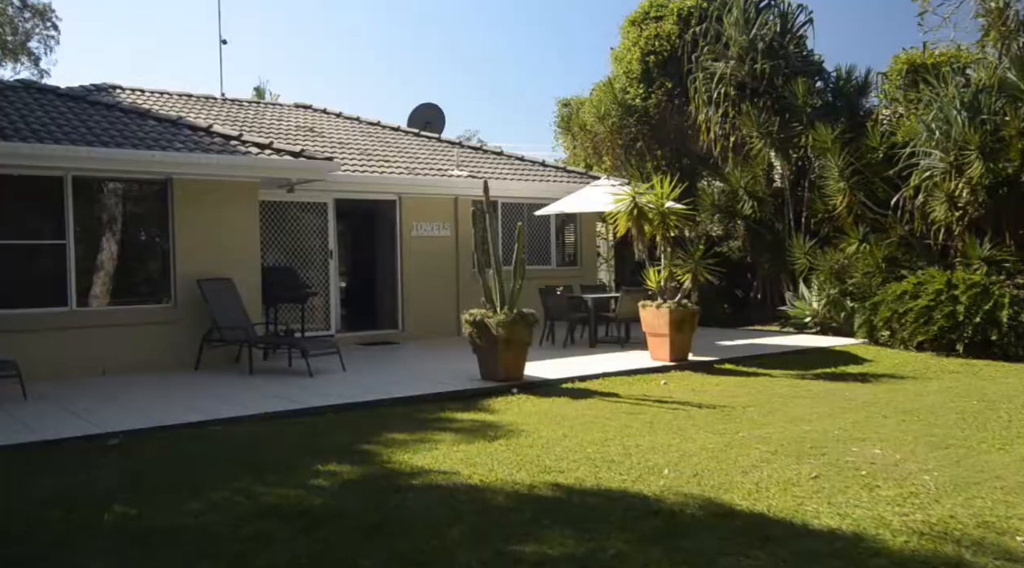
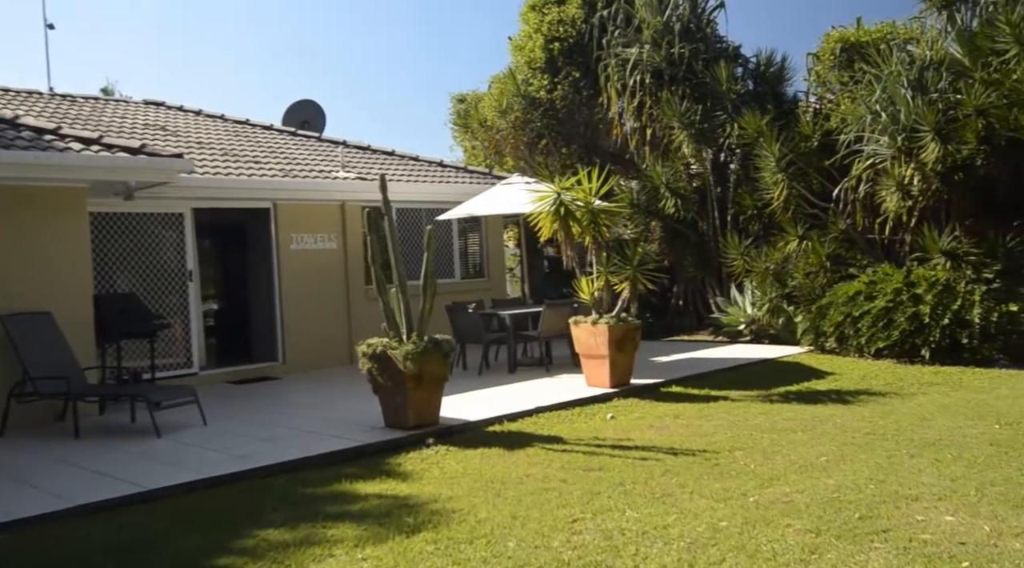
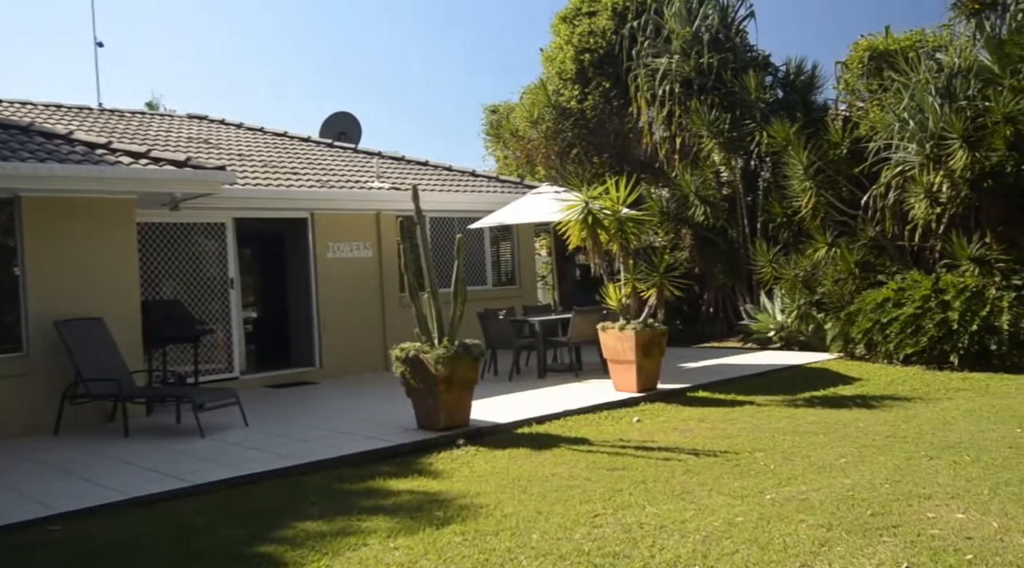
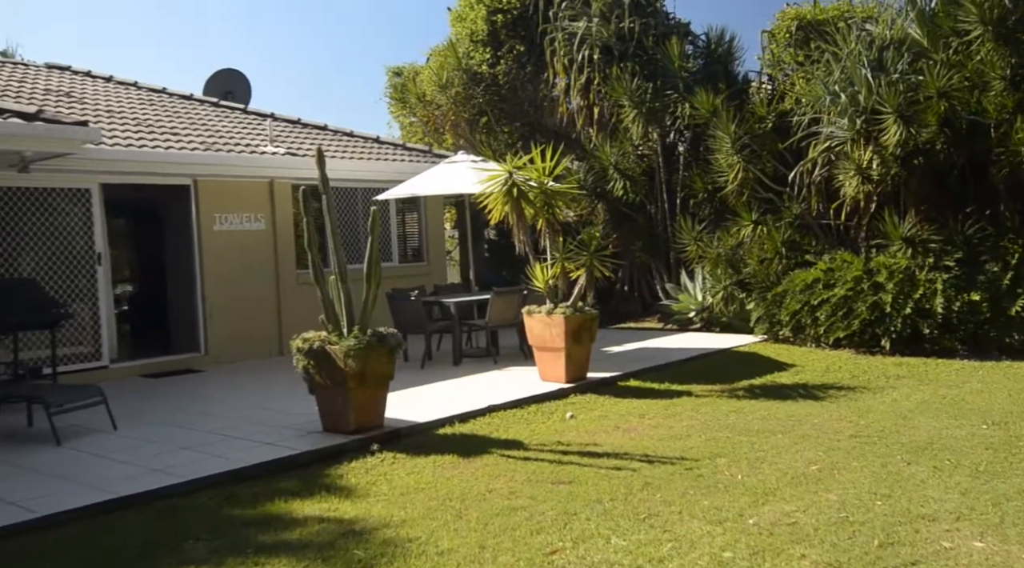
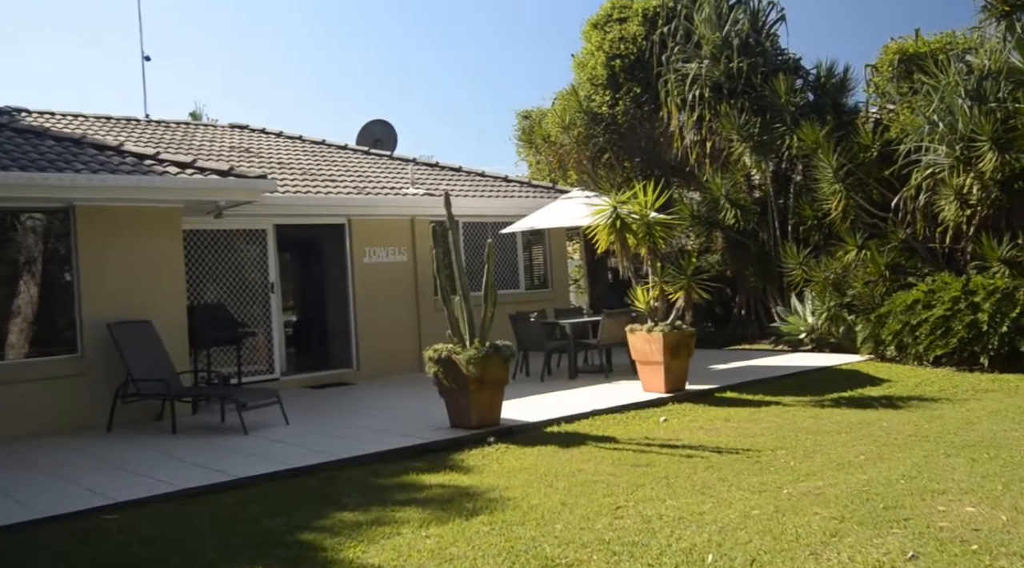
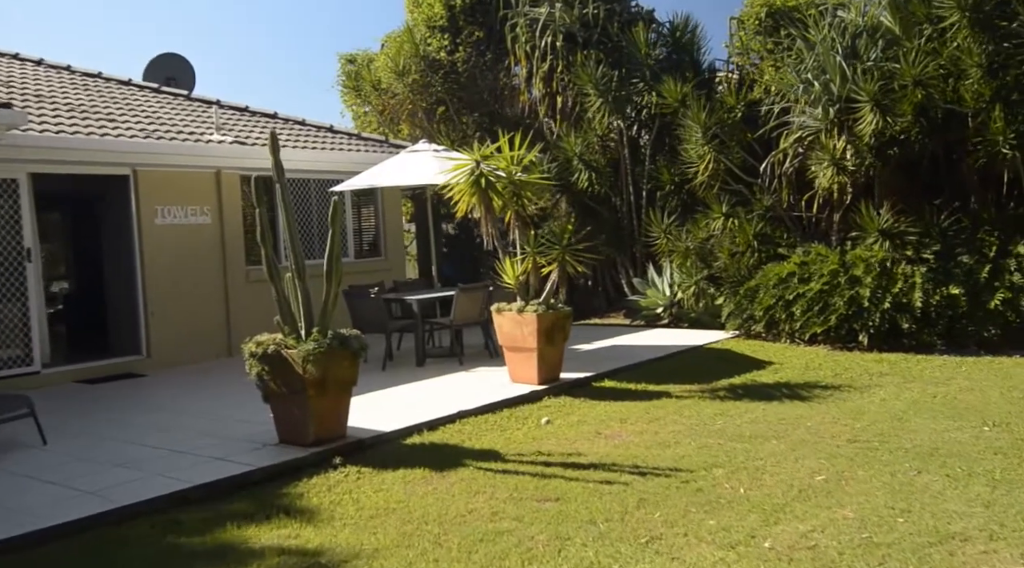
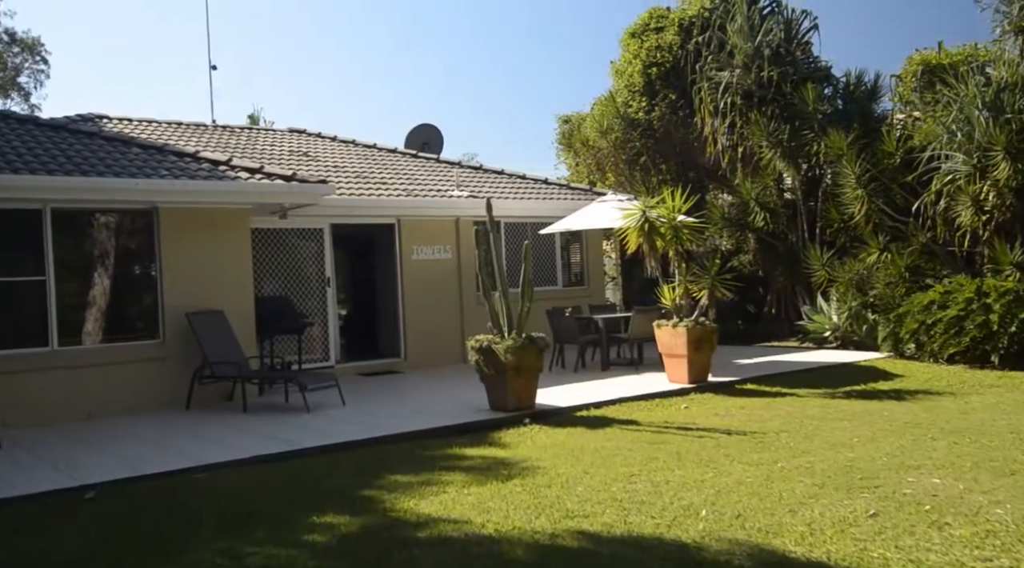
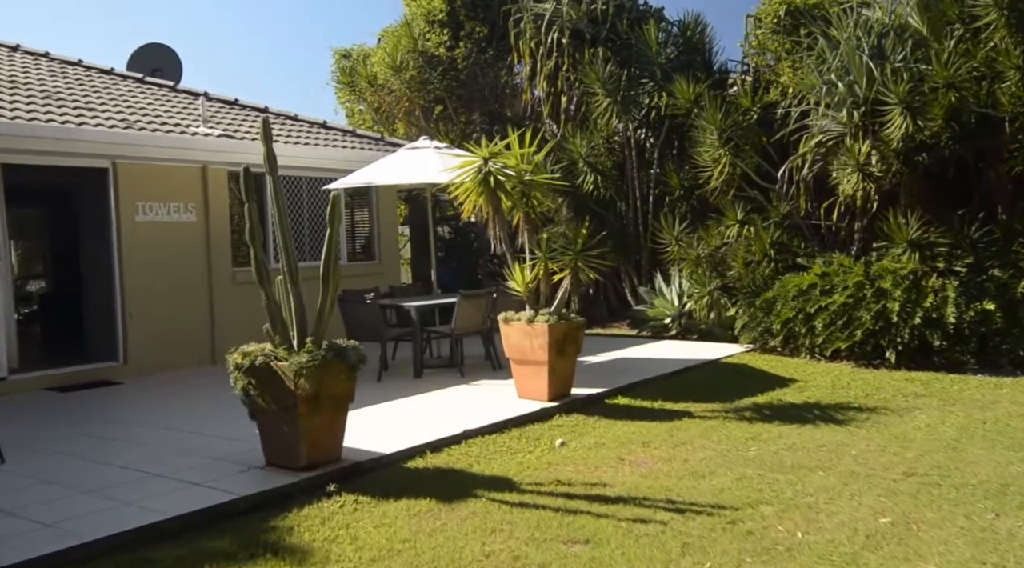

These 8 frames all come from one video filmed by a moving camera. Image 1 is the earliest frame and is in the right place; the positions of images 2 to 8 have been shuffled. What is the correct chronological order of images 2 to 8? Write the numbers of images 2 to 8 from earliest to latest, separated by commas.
7, 5, 3, 2, 4, 6, 8
